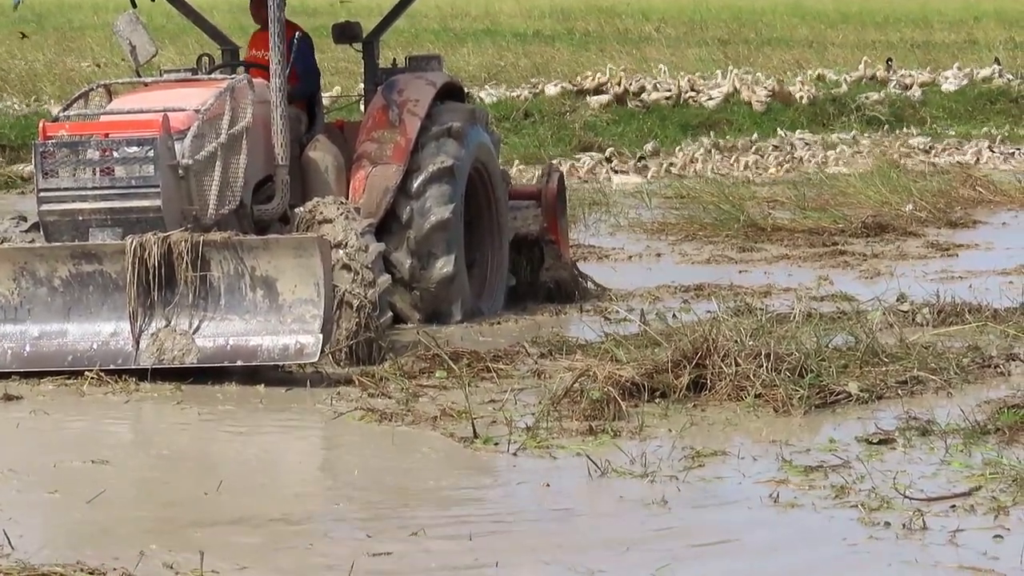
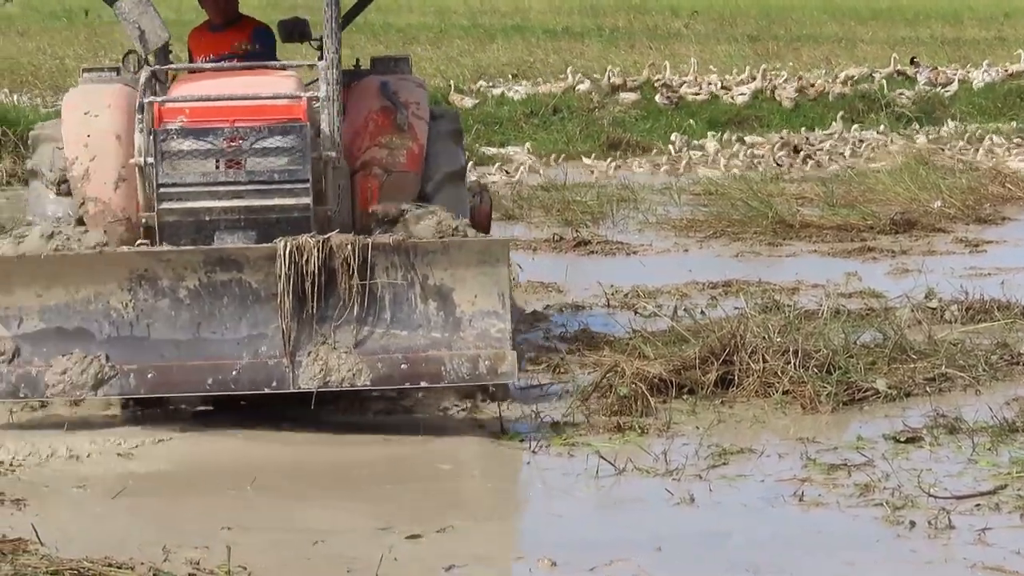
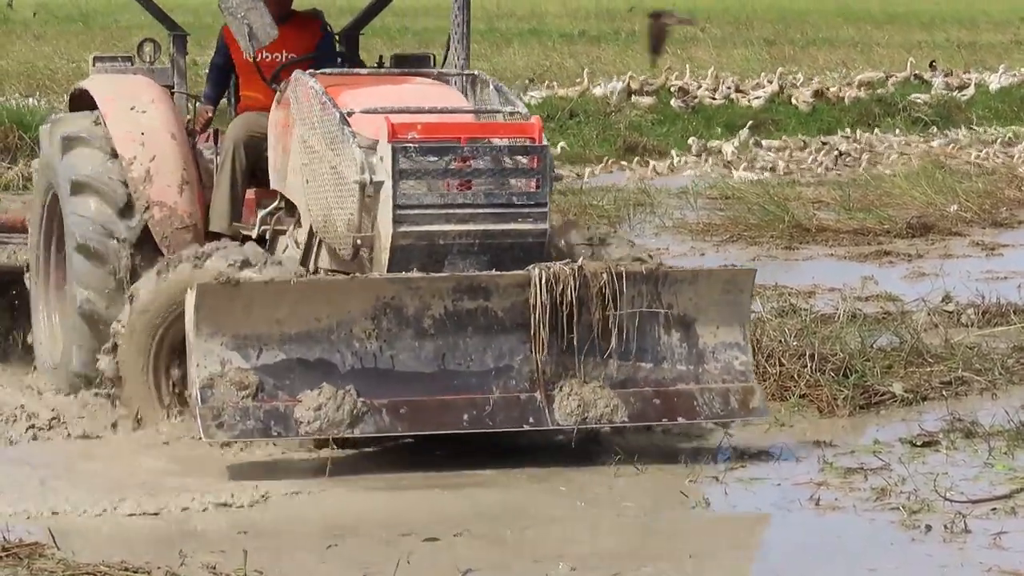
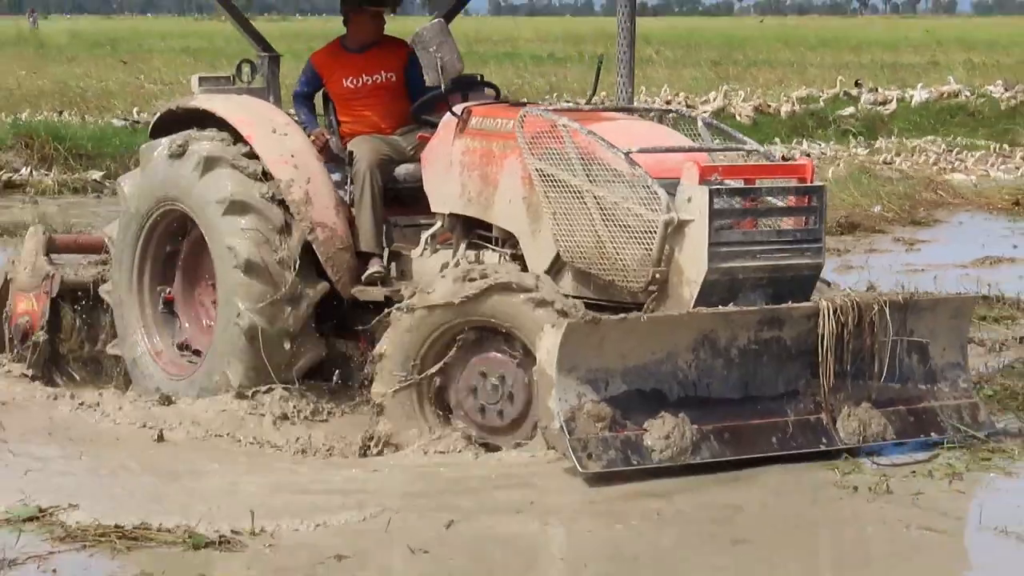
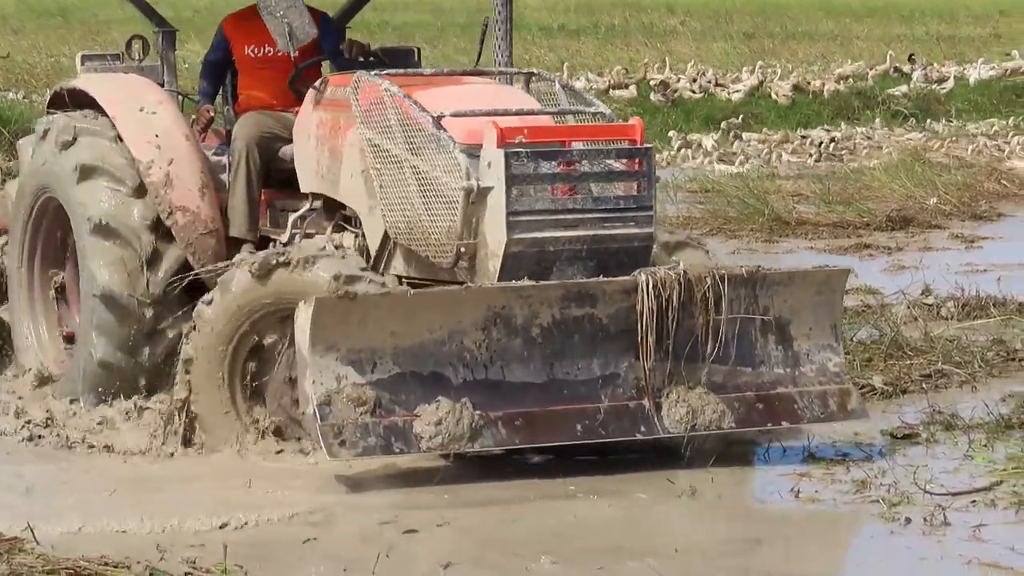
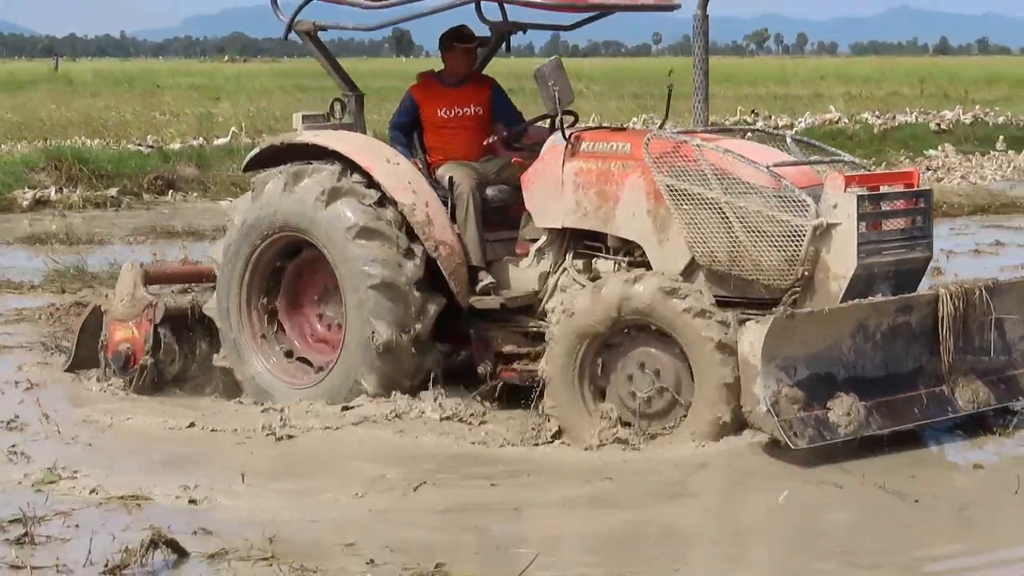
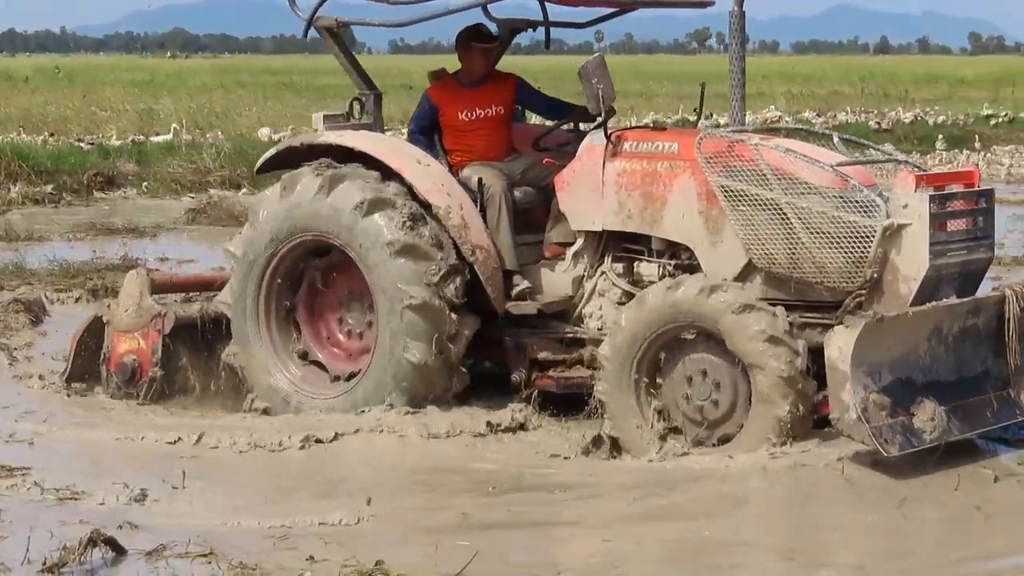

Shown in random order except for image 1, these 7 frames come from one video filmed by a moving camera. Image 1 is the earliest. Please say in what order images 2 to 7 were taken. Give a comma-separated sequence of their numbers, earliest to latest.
2, 3, 5, 4, 6, 7
